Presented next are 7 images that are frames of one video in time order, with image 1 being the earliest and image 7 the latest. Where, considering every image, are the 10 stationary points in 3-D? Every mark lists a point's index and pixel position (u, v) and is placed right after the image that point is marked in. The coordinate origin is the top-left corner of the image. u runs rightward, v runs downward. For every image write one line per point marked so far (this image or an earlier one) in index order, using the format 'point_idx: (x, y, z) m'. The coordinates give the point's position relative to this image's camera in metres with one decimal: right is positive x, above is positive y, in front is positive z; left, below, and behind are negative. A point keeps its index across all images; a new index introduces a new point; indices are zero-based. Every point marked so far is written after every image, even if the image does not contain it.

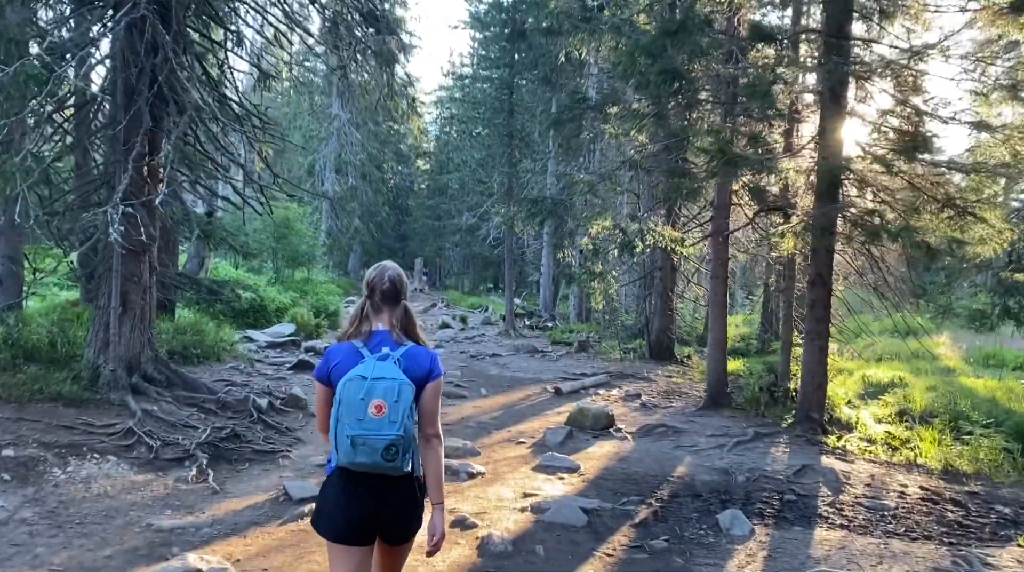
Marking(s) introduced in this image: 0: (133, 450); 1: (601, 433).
0: (-3.4, -1.5, +9.0) m
1: (+1.1, -1.8, +12.3) m
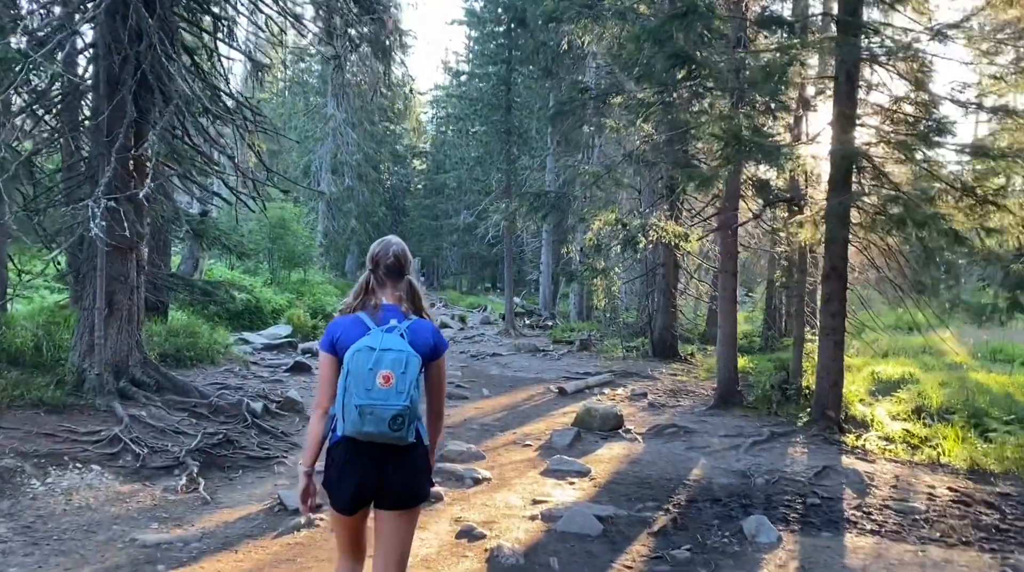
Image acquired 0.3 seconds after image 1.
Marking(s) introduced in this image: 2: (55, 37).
0: (-3.4, -1.5, +8.5) m
1: (+1.2, -1.7, +11.8) m
2: (-4.4, +2.4, +9.6) m
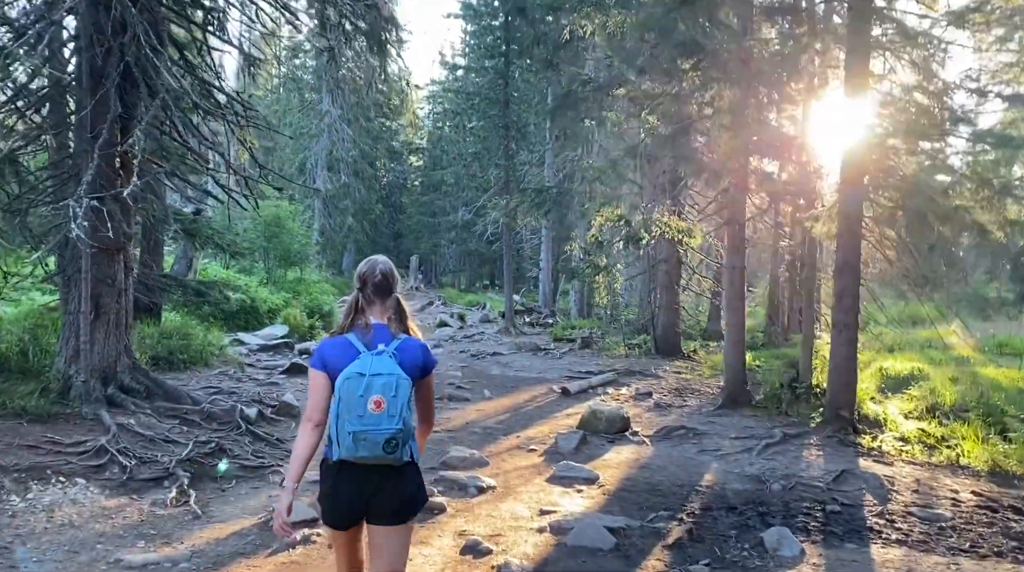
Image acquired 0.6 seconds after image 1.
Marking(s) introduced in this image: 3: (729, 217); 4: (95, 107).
0: (-3.3, -1.5, +8.1) m
1: (+1.2, -1.7, +11.4) m
2: (-4.4, +2.4, +9.2) m
3: (+2.9, +0.9, +13.4) m
4: (-4.0, +1.7, +9.6) m
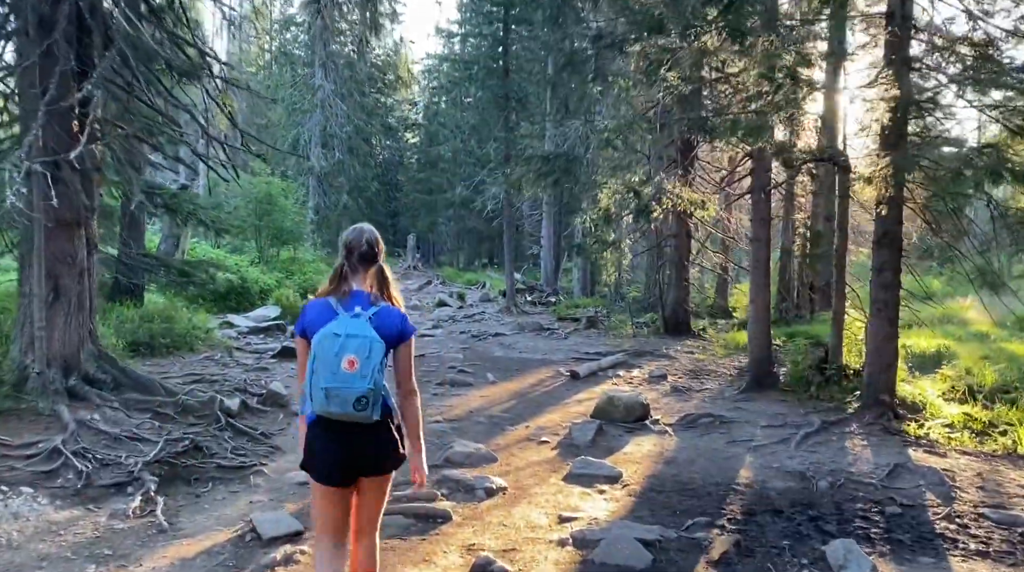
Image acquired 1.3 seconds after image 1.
0: (-3.2, -1.3, +7.1) m
1: (+1.3, -1.5, +10.4) m
2: (-4.3, +2.5, +8.0) m
3: (+2.9, +1.3, +12.3) m
4: (-4.0, +1.9, +8.5) m
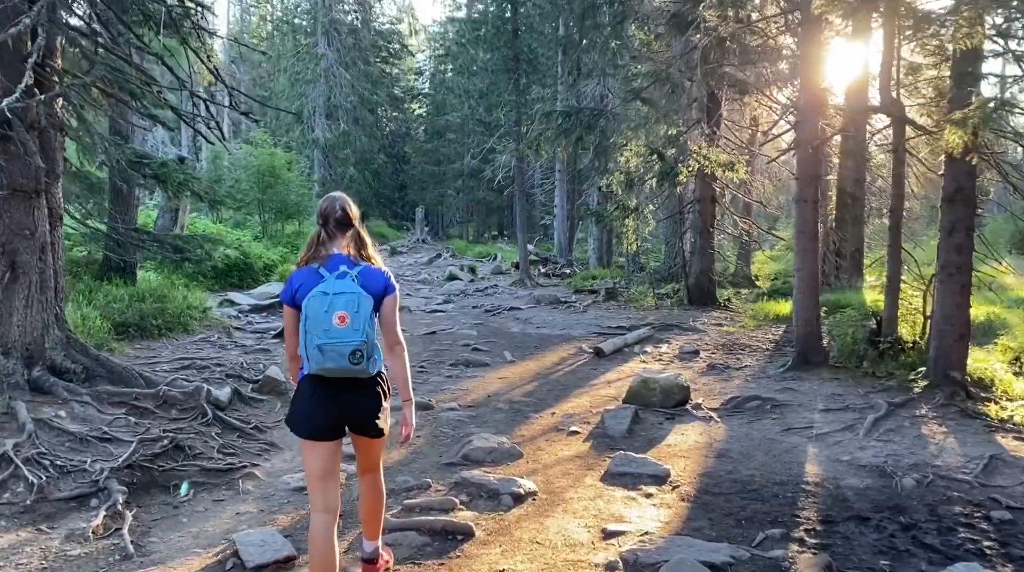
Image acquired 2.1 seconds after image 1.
0: (-3.0, -1.2, +6.0) m
1: (+1.5, -1.2, +9.2) m
2: (-4.2, +2.7, +6.8) m
3: (+3.1, +1.6, +11.1) m
4: (-3.8, +2.1, +7.3) m
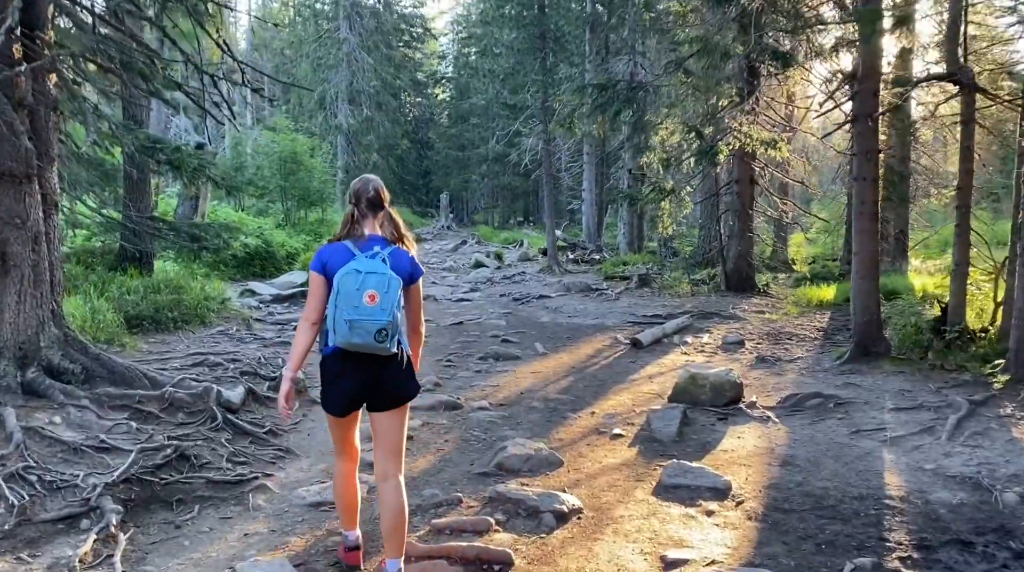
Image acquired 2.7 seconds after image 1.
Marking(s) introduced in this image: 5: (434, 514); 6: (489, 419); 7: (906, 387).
0: (-2.8, -1.2, +5.3) m
1: (+1.8, -1.1, +8.4) m
2: (-4.0, +2.7, +6.1) m
3: (+3.5, +1.8, +10.2) m
4: (-3.6, +2.1, +6.6) m
5: (-0.5, -1.4, +6.0) m
6: (-0.2, -1.1, +8.5) m
7: (+3.5, -0.9, +8.9) m
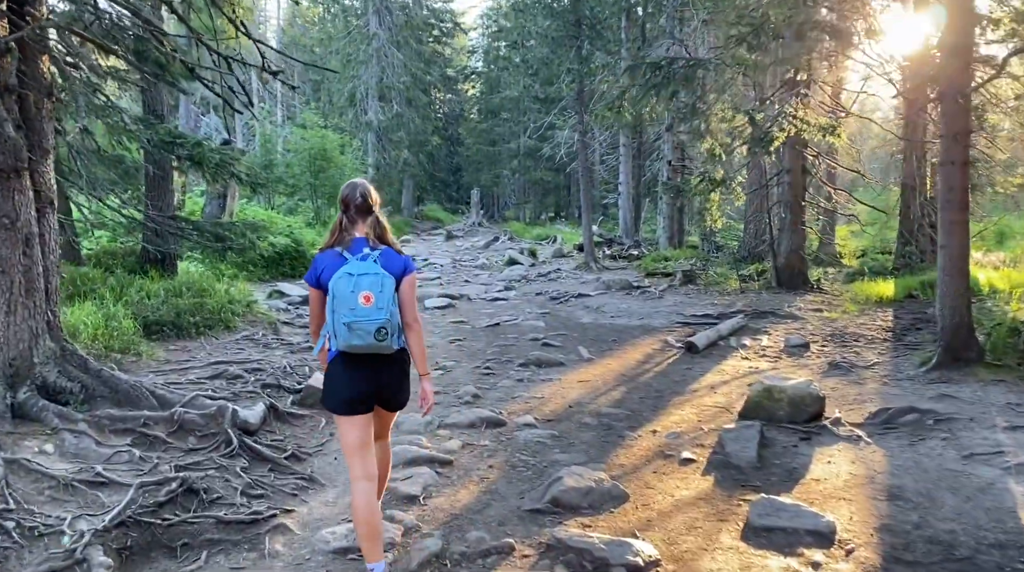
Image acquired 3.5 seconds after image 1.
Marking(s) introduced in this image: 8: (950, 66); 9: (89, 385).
0: (-2.5, -1.3, +4.4) m
1: (+2.2, -1.1, +7.4) m
2: (-3.7, +2.6, +5.2) m
3: (+3.9, +1.8, +9.1) m
4: (-3.2, +2.0, +5.7) m
5: (-0.1, -1.4, +5.0) m
6: (+0.2, -1.1, +7.5) m
7: (+3.9, -0.9, +7.8) m
8: (+4.0, +2.0, +9.0) m
9: (-2.9, -0.7, +6.8) m
